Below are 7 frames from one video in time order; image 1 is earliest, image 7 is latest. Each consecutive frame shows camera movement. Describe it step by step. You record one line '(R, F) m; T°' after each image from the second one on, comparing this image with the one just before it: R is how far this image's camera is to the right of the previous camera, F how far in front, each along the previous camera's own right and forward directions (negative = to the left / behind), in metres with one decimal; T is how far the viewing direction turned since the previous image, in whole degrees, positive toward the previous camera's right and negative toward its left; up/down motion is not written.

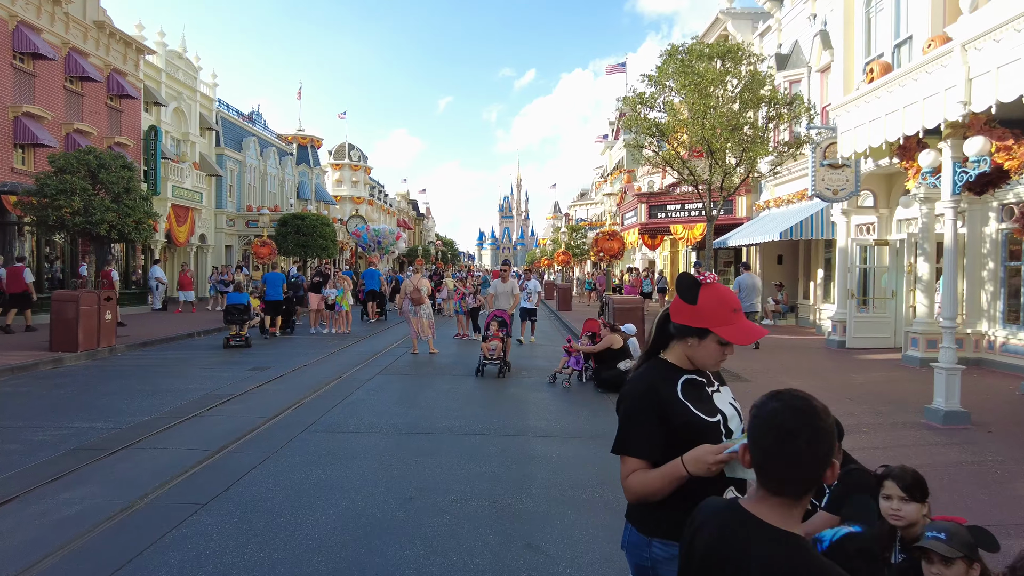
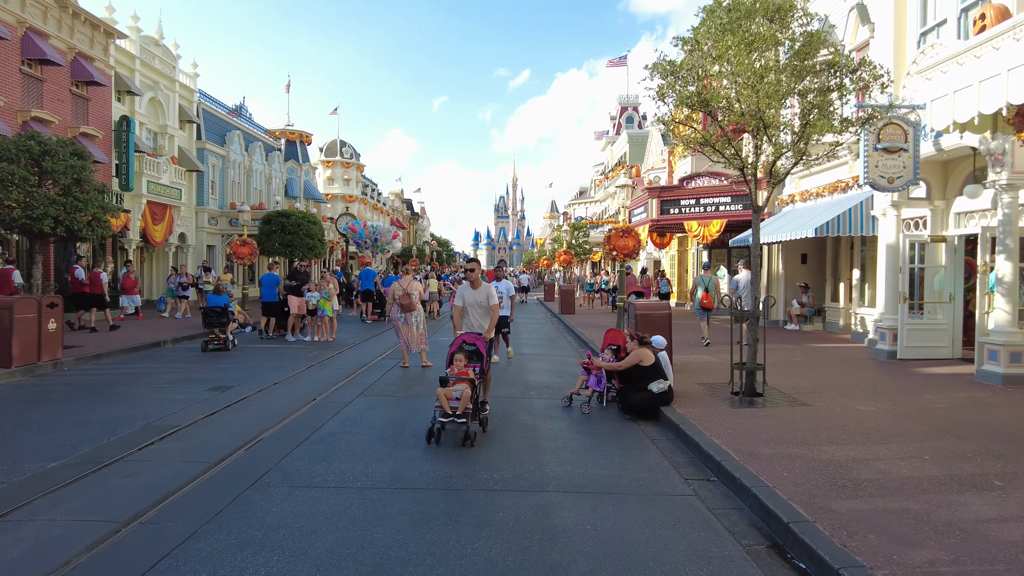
(-0.2, +1.7) m; 0°
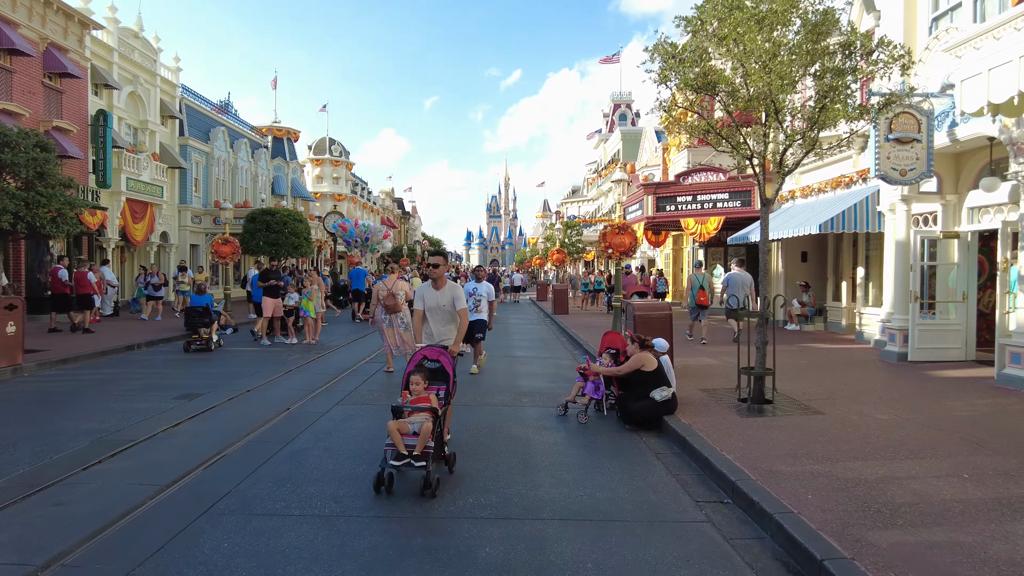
(0.0, +0.7) m; +1°
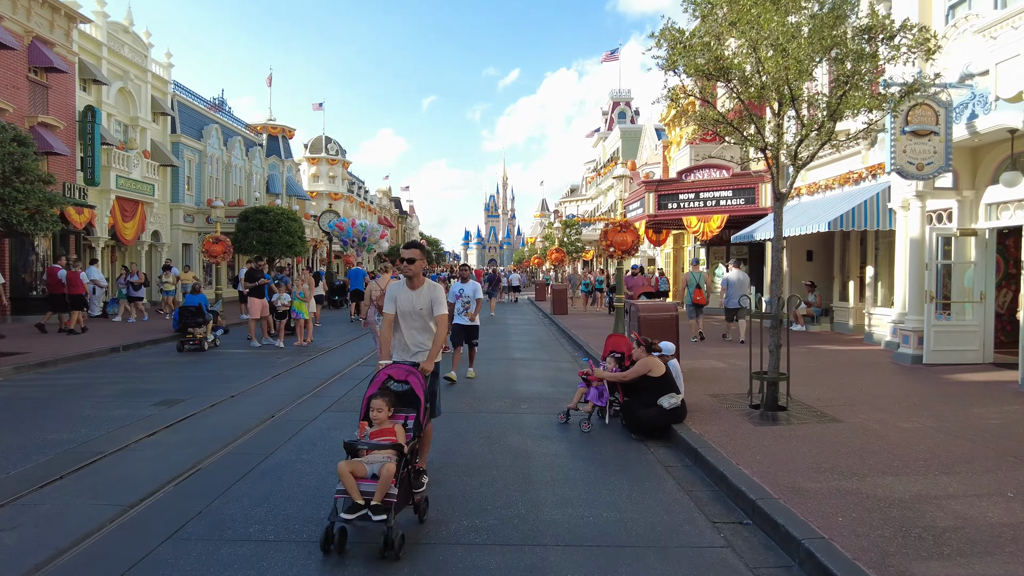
(0.0, +0.5) m; 0°
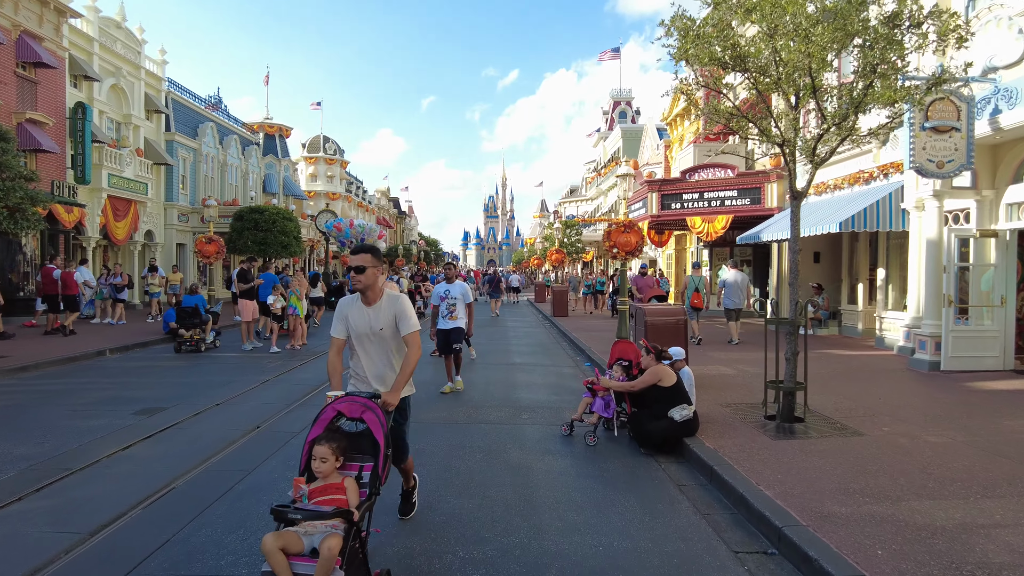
(0.0, +0.5) m; 0°
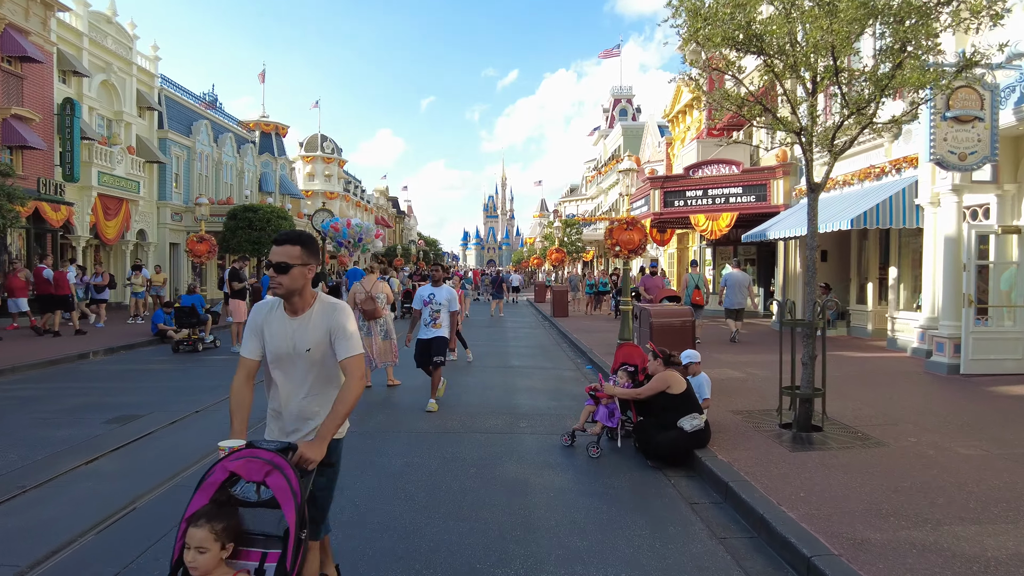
(0.0, +0.5) m; 0°
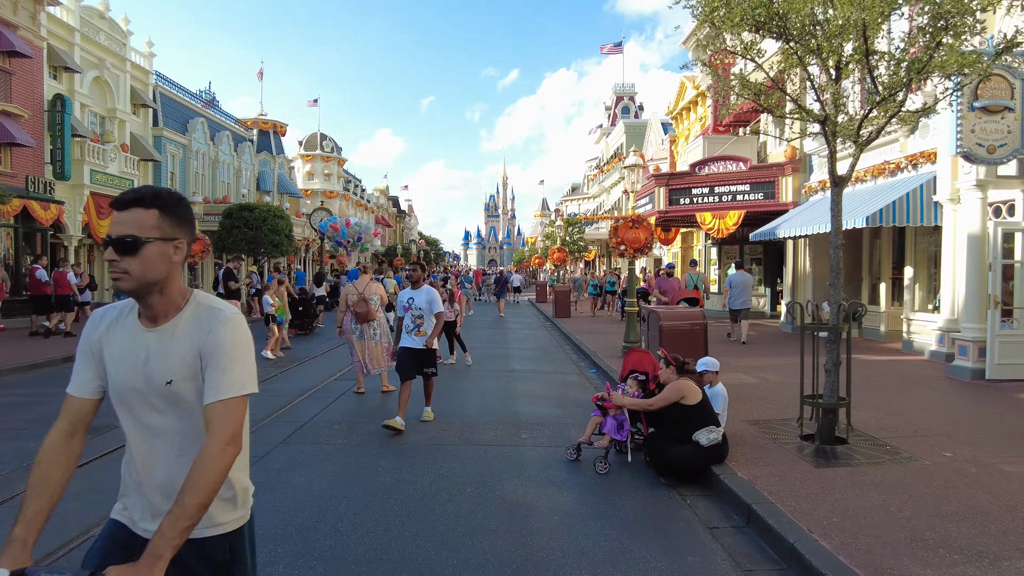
(0.0, +0.5) m; 0°
